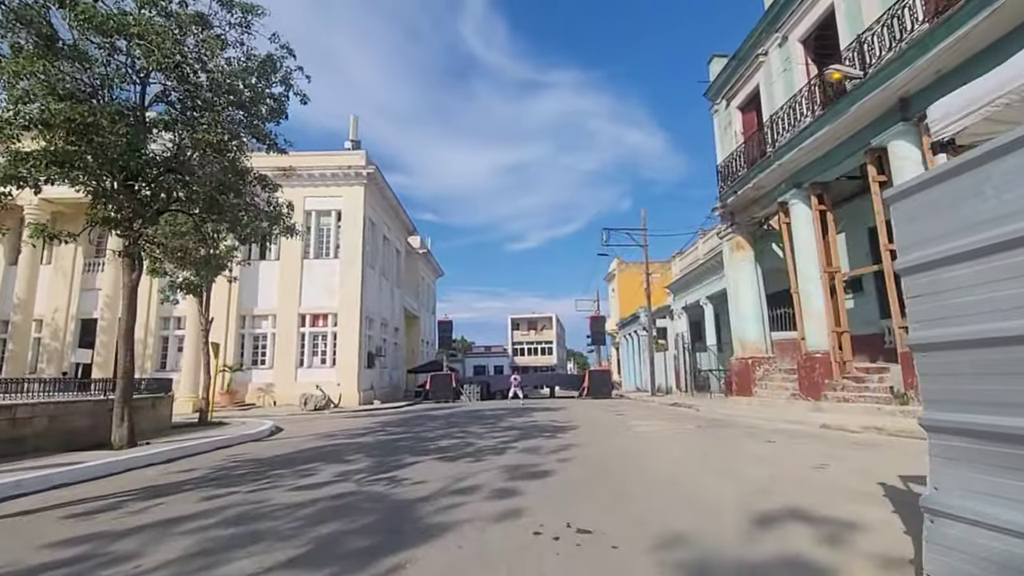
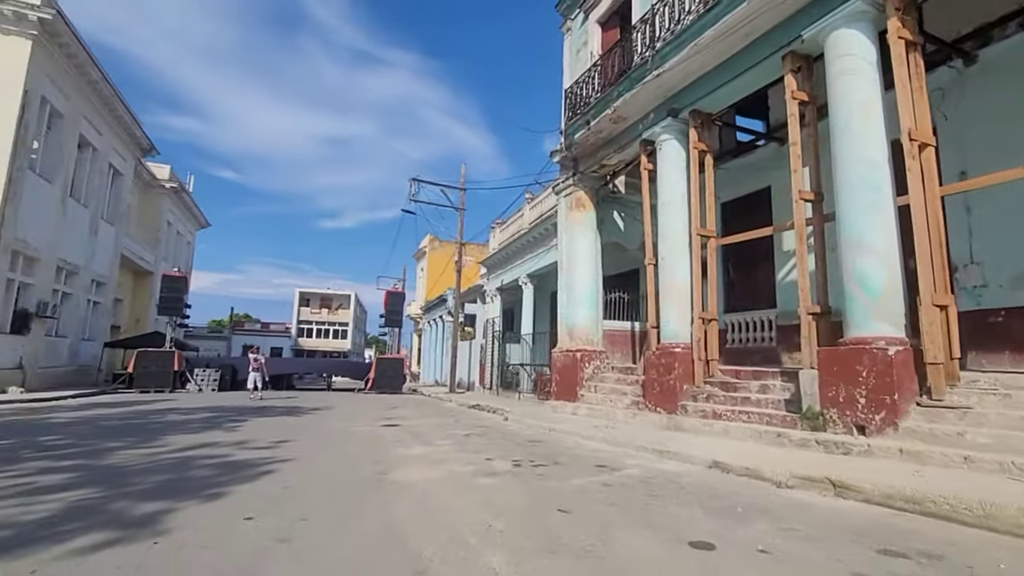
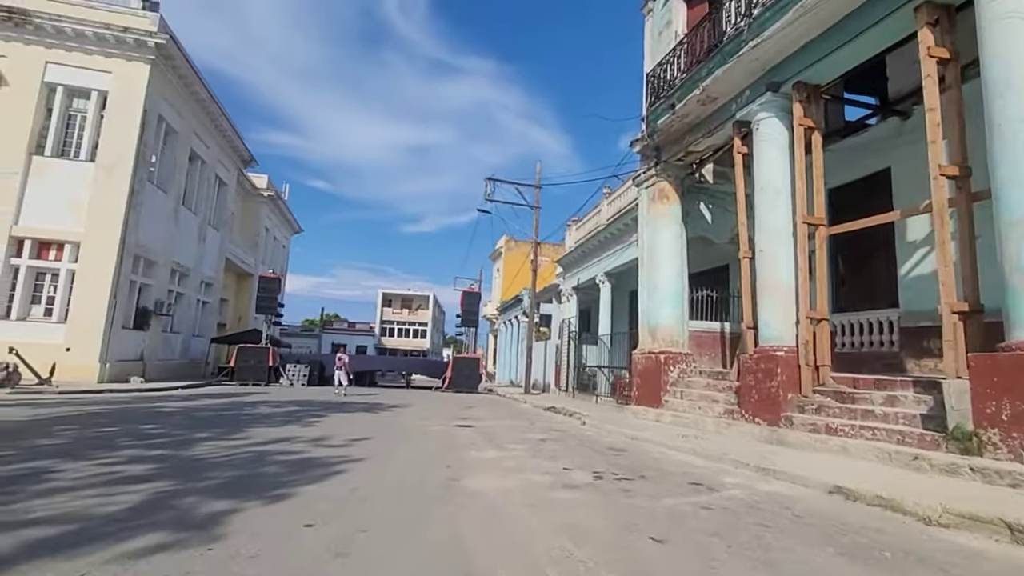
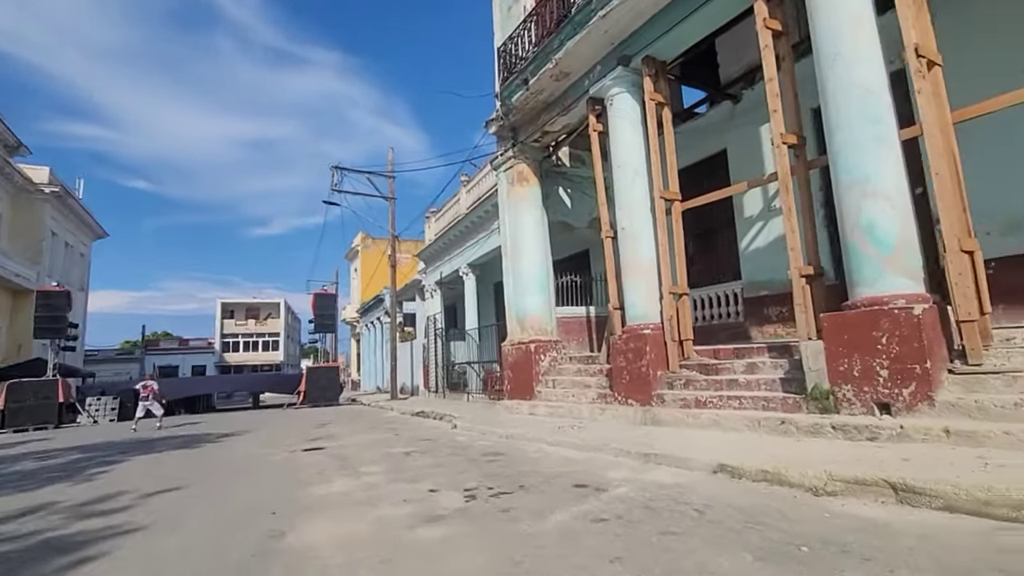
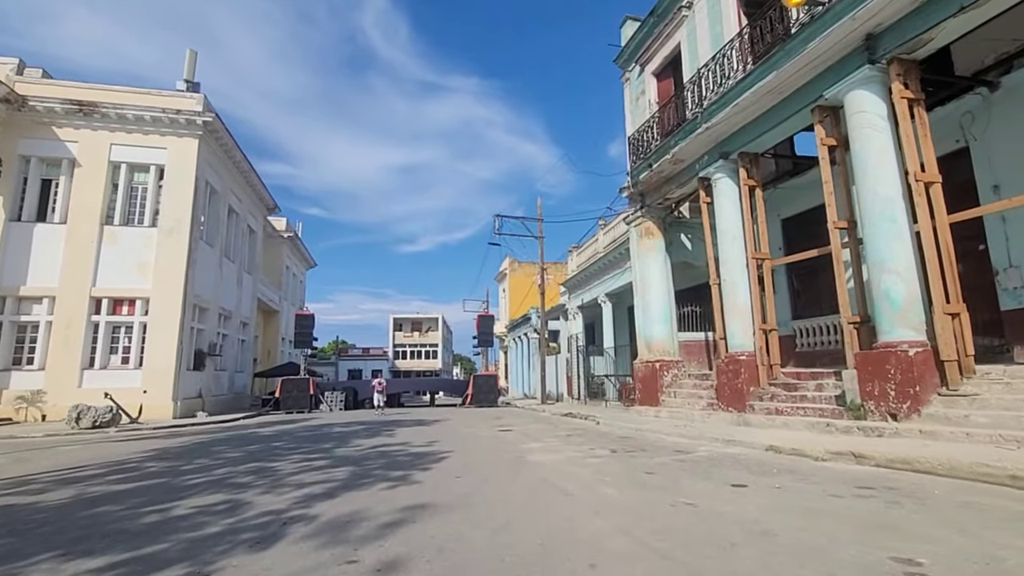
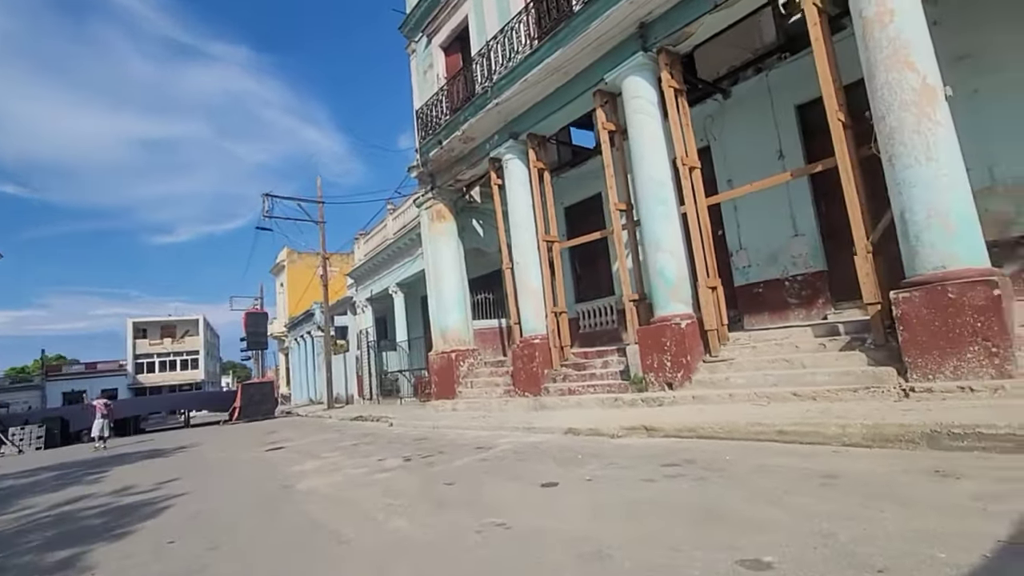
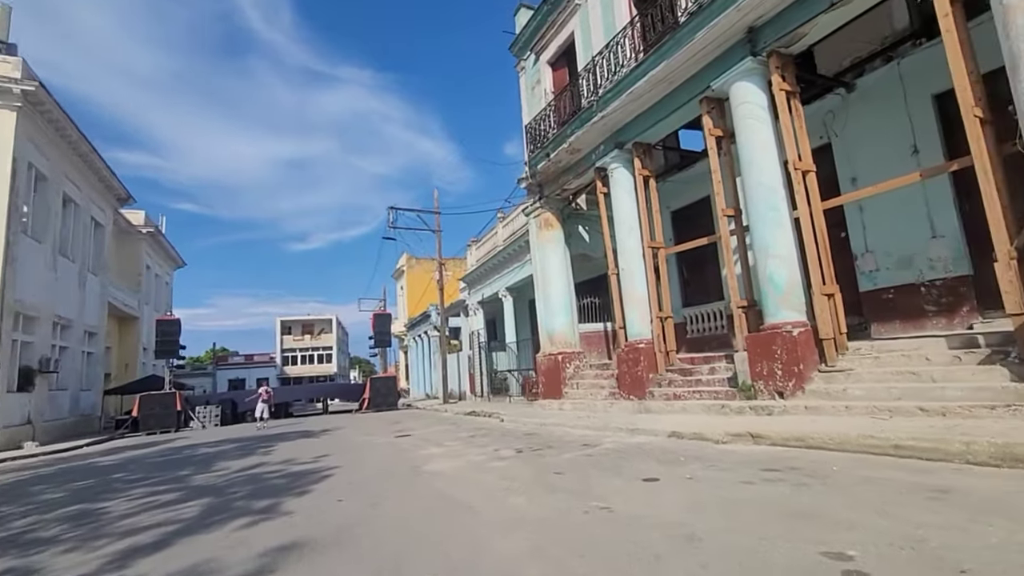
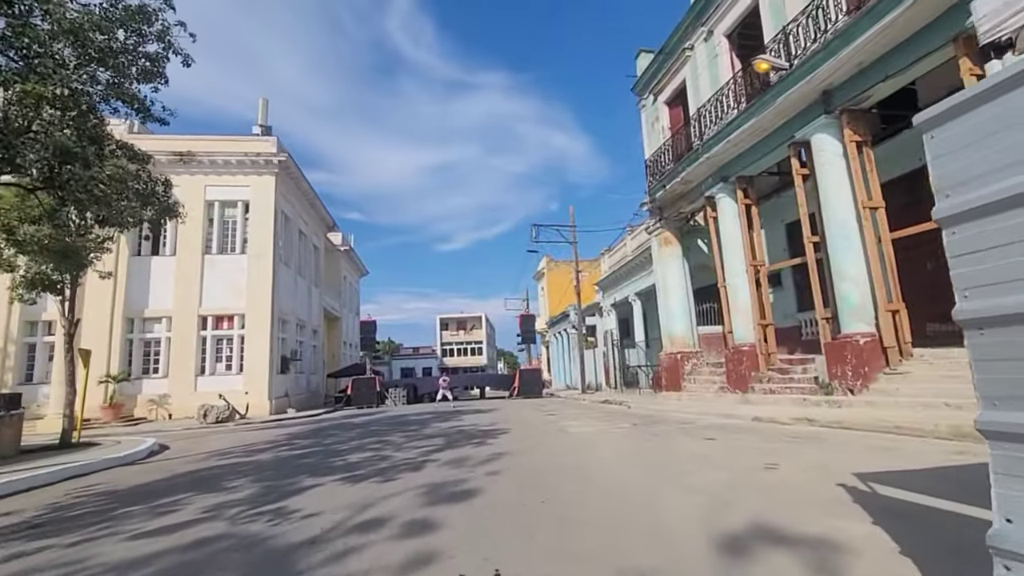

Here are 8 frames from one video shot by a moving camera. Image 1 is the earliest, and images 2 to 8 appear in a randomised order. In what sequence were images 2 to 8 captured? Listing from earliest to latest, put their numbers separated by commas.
8, 5, 7, 6, 2, 3, 4
